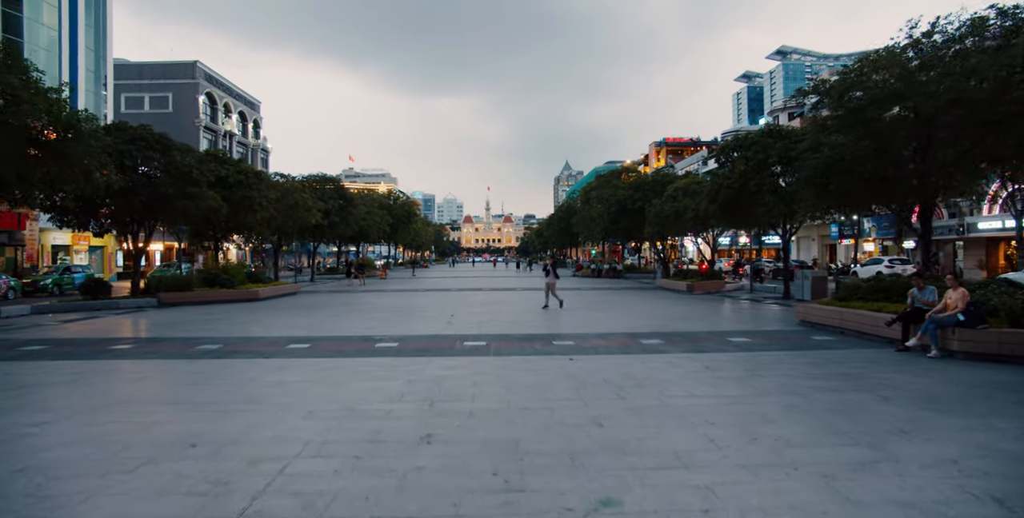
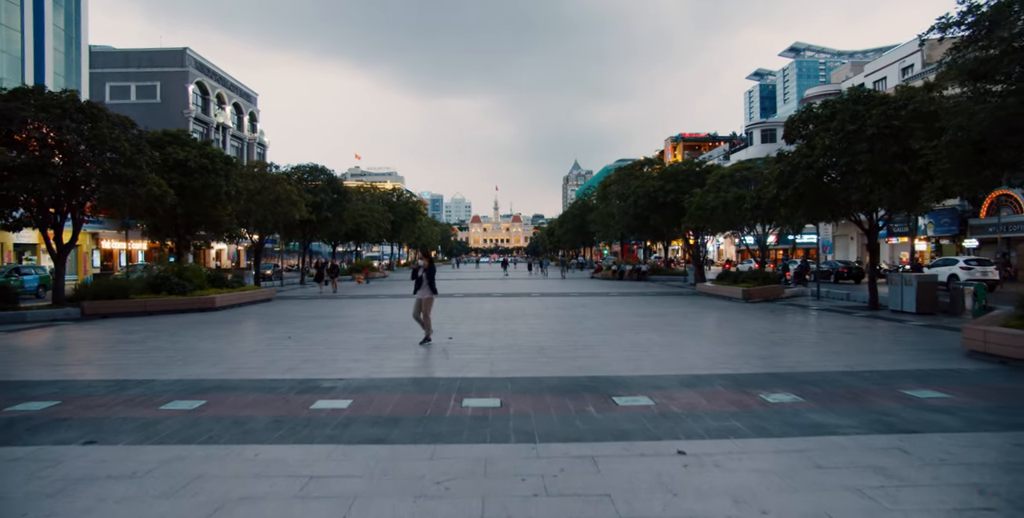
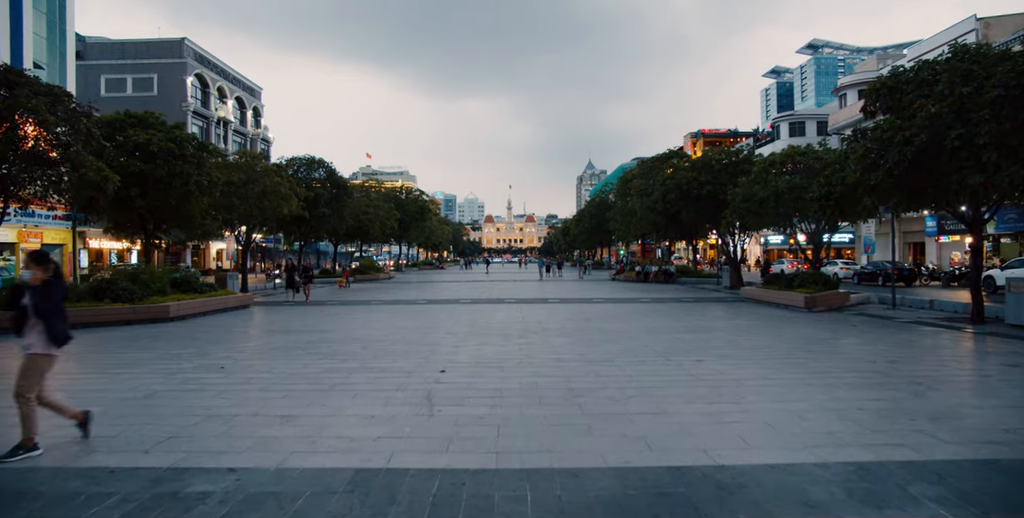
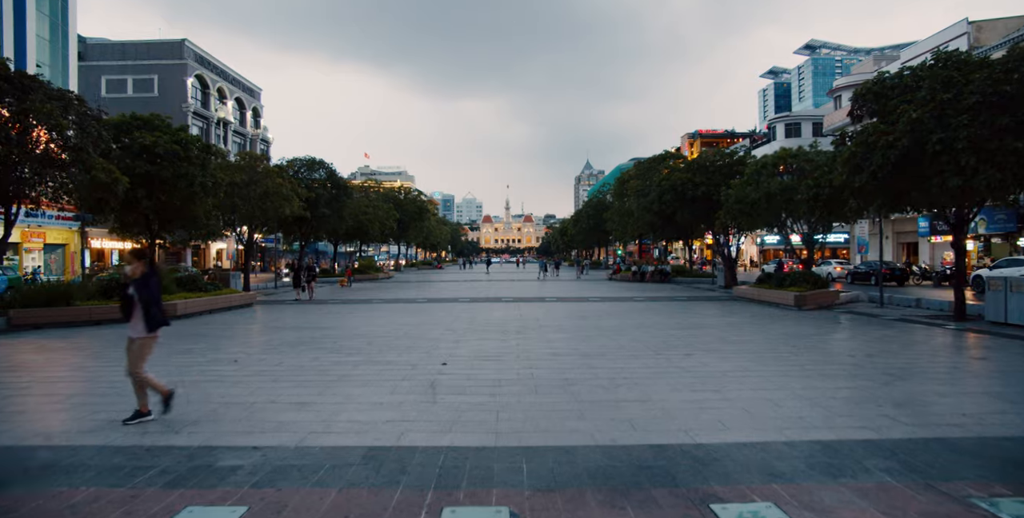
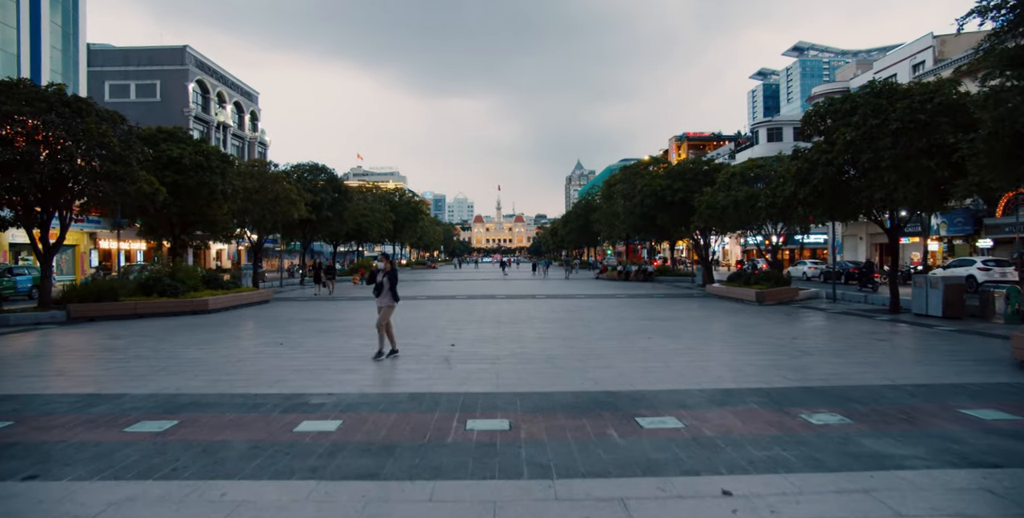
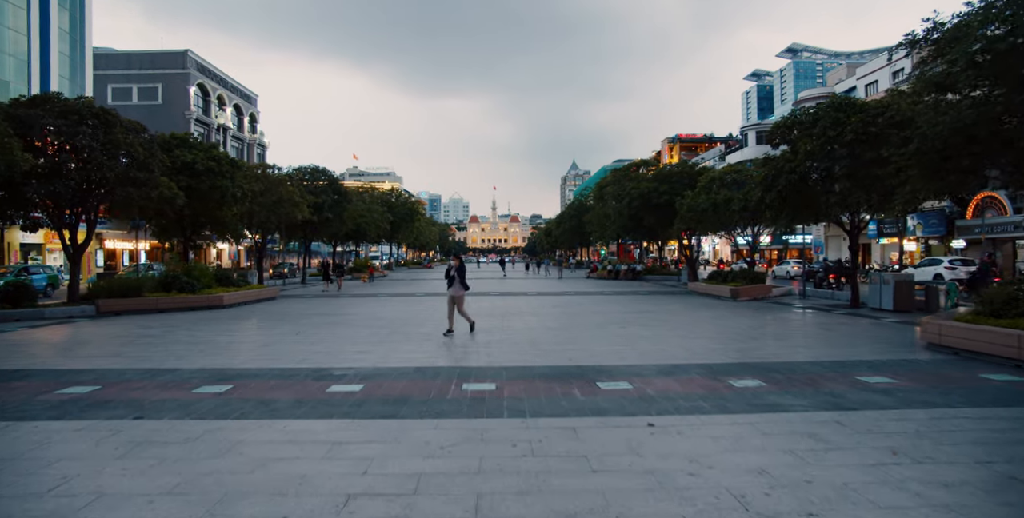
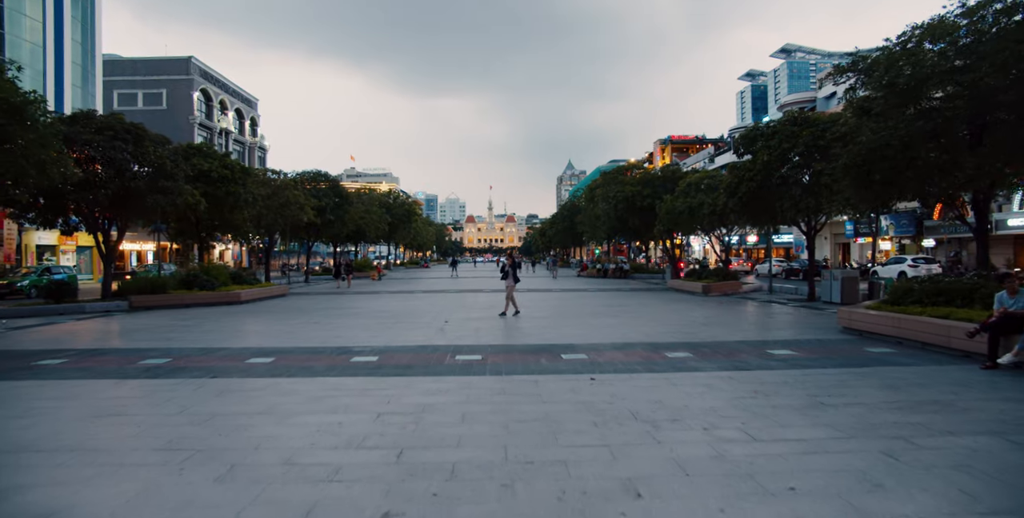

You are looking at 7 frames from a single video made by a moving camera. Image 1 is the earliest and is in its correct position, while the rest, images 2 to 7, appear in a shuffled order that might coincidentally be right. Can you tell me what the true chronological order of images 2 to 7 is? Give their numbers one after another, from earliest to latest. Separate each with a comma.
7, 6, 2, 5, 4, 3
